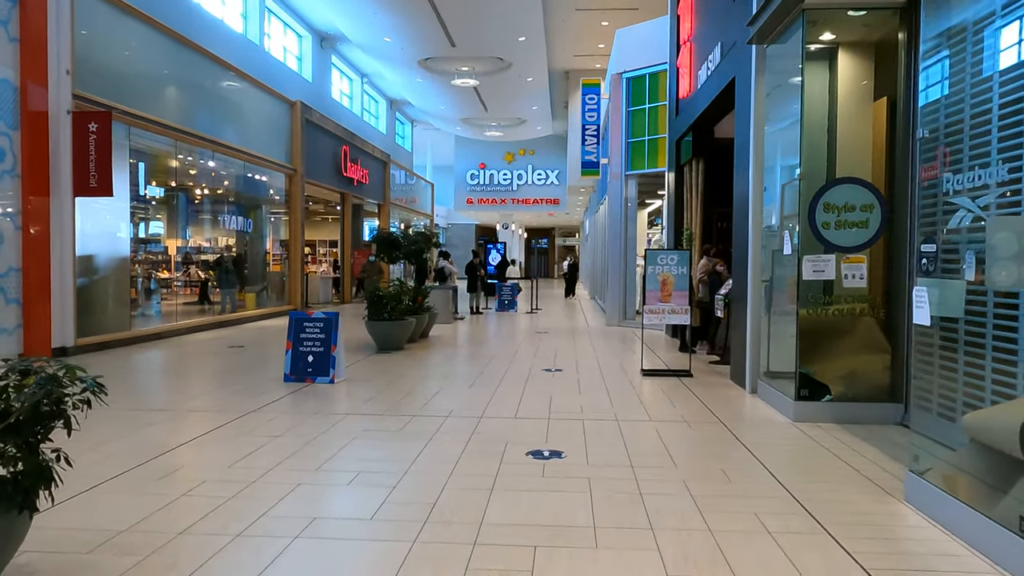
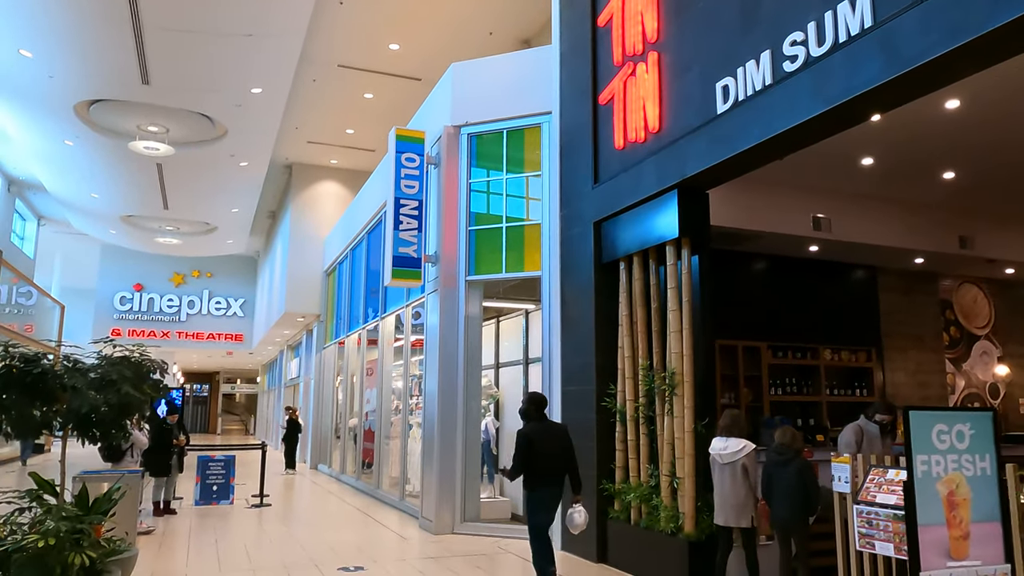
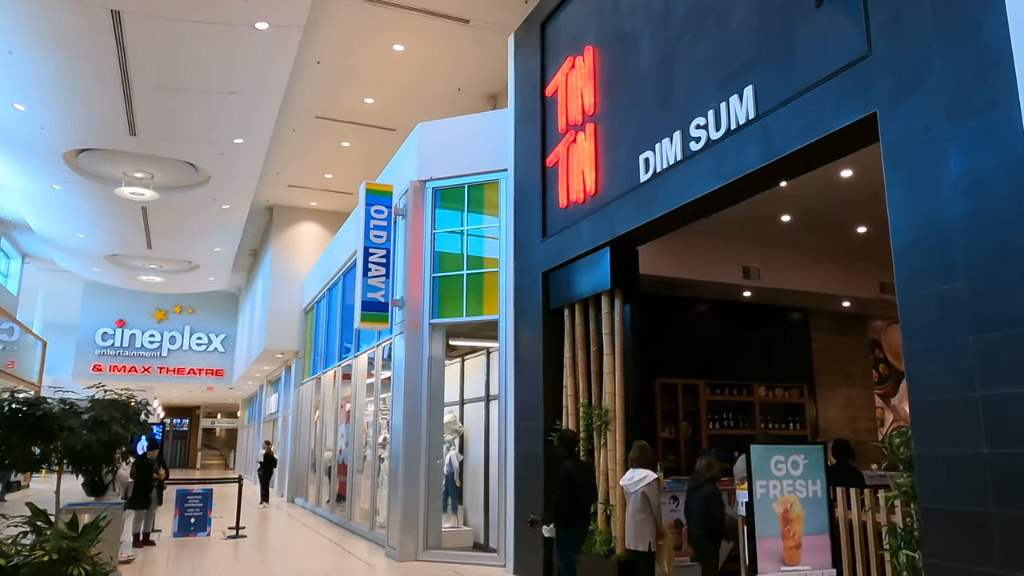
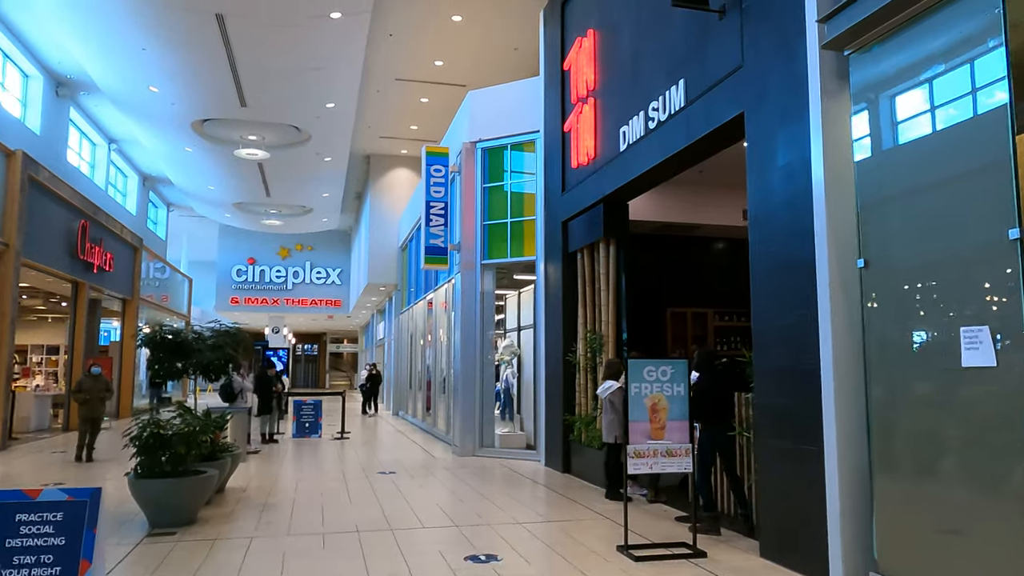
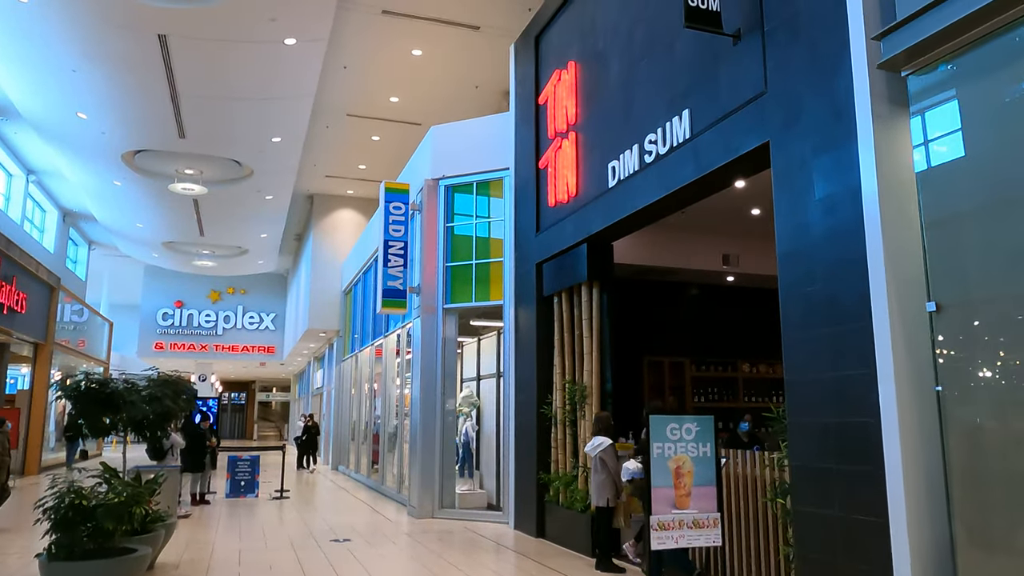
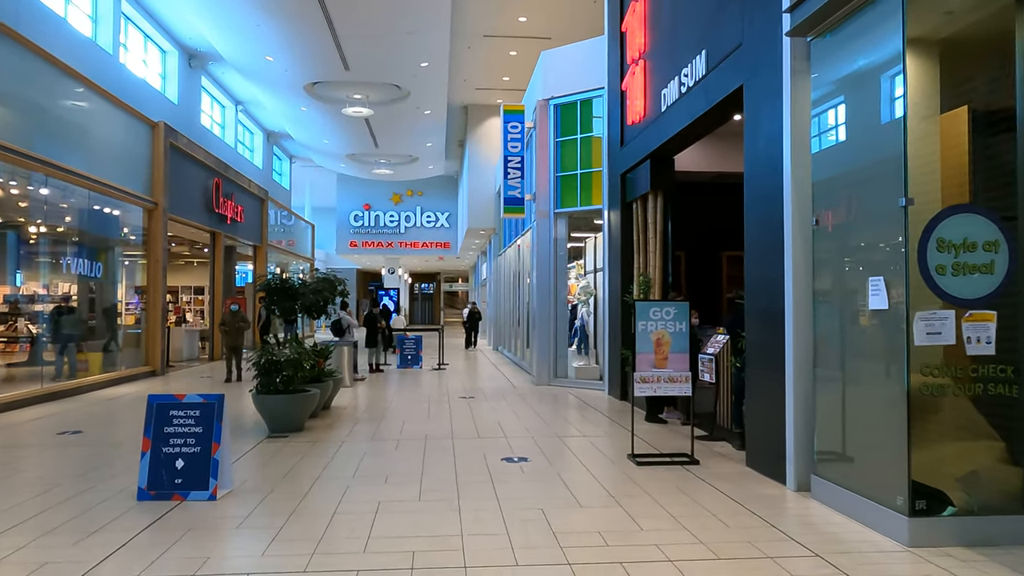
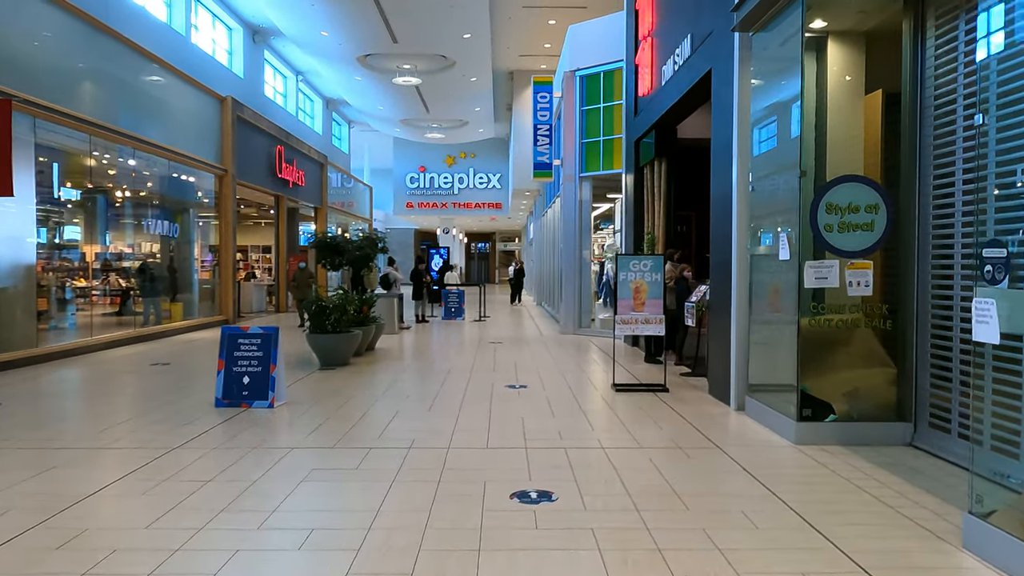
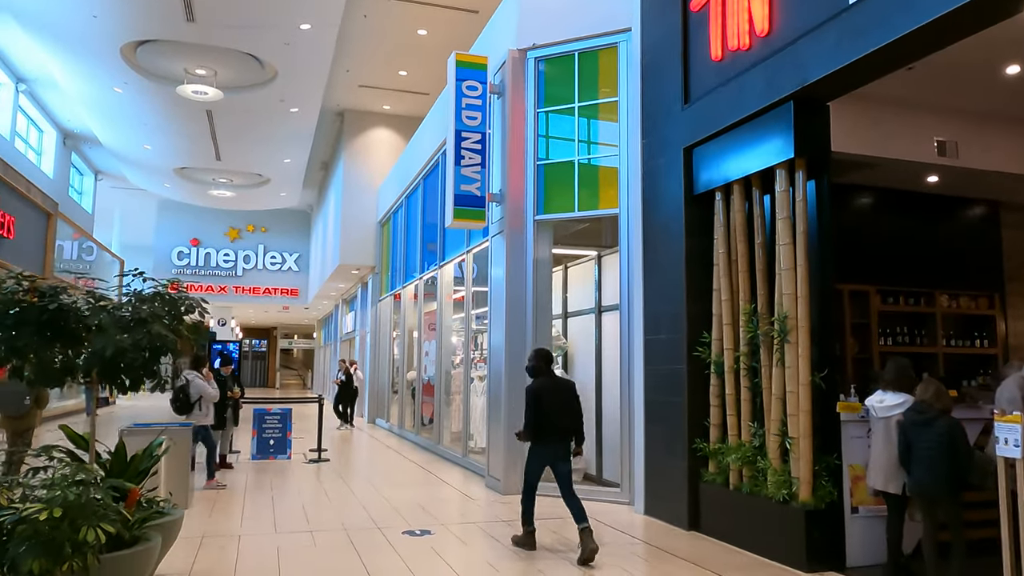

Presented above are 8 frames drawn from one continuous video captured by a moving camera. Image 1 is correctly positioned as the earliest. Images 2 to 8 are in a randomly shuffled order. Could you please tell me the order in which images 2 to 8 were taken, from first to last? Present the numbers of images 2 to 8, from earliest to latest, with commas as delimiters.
7, 6, 4, 5, 3, 2, 8
